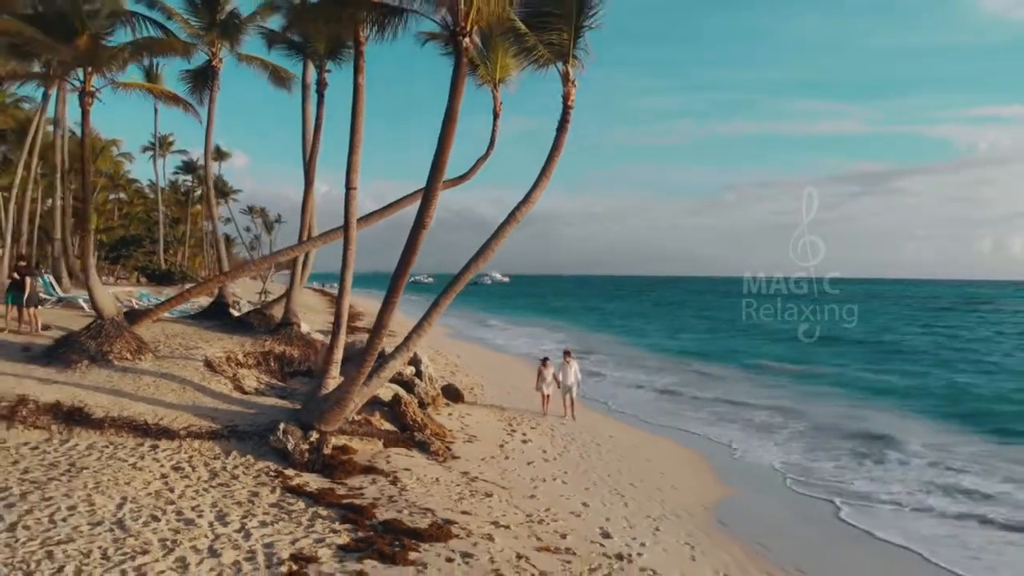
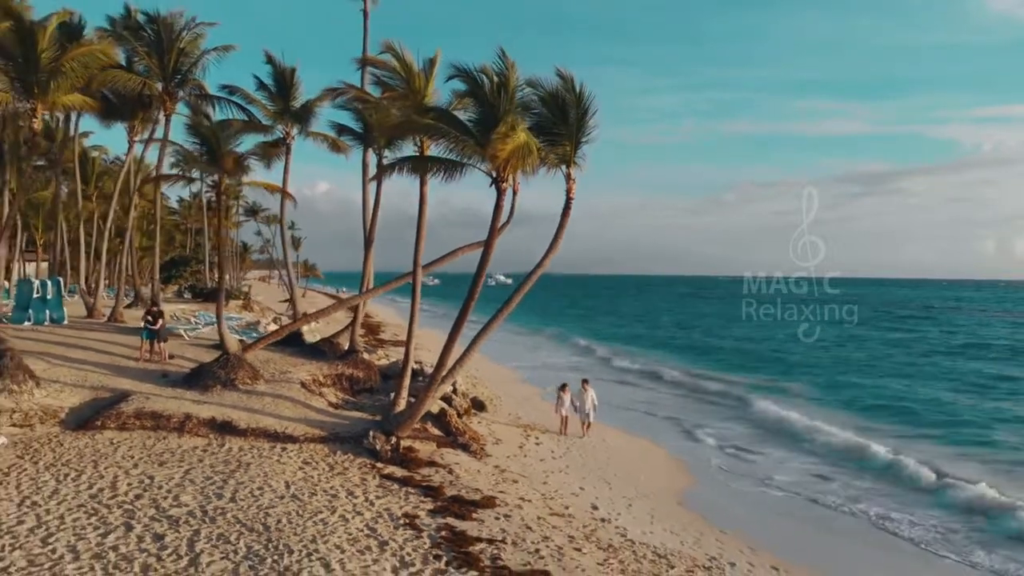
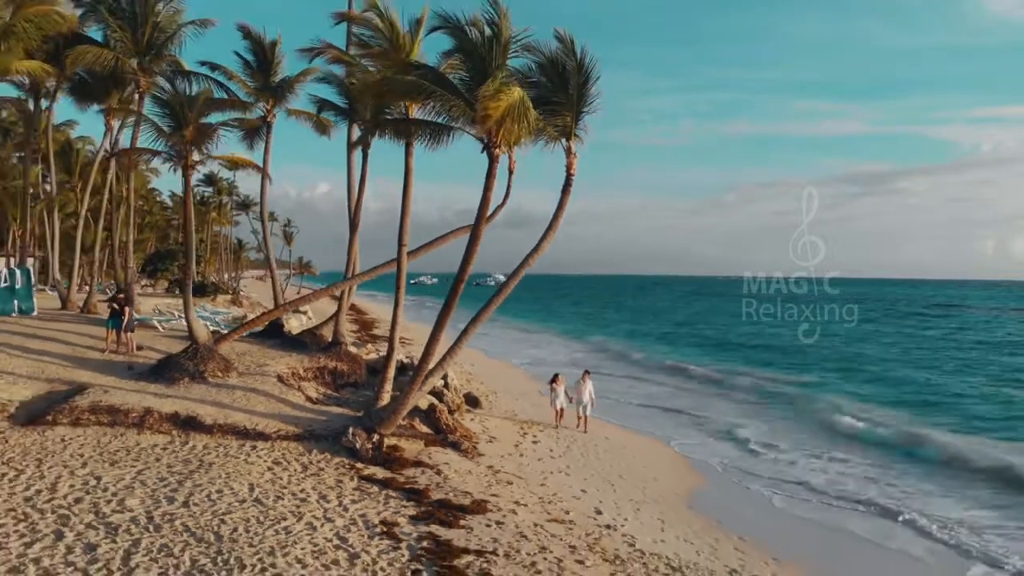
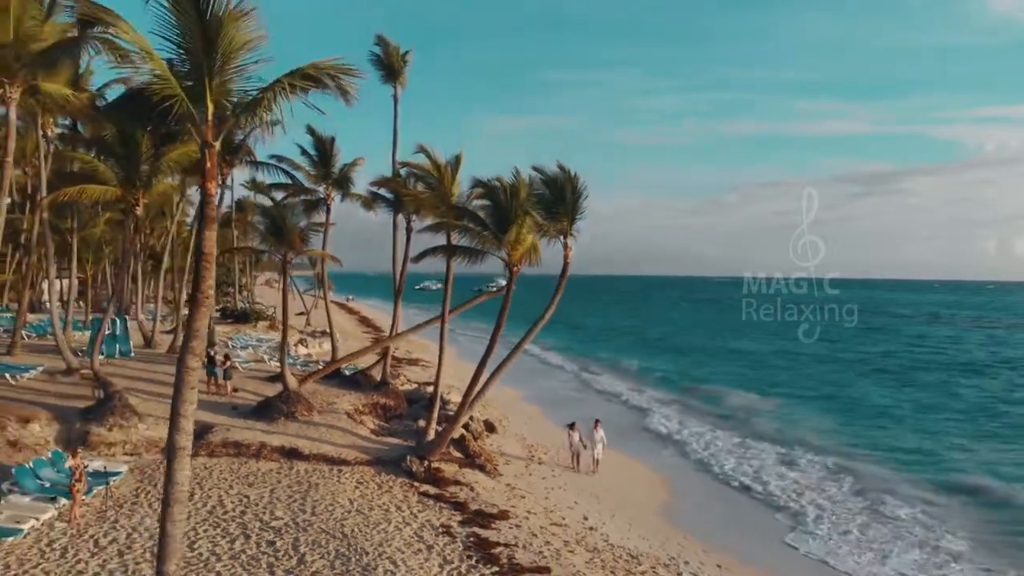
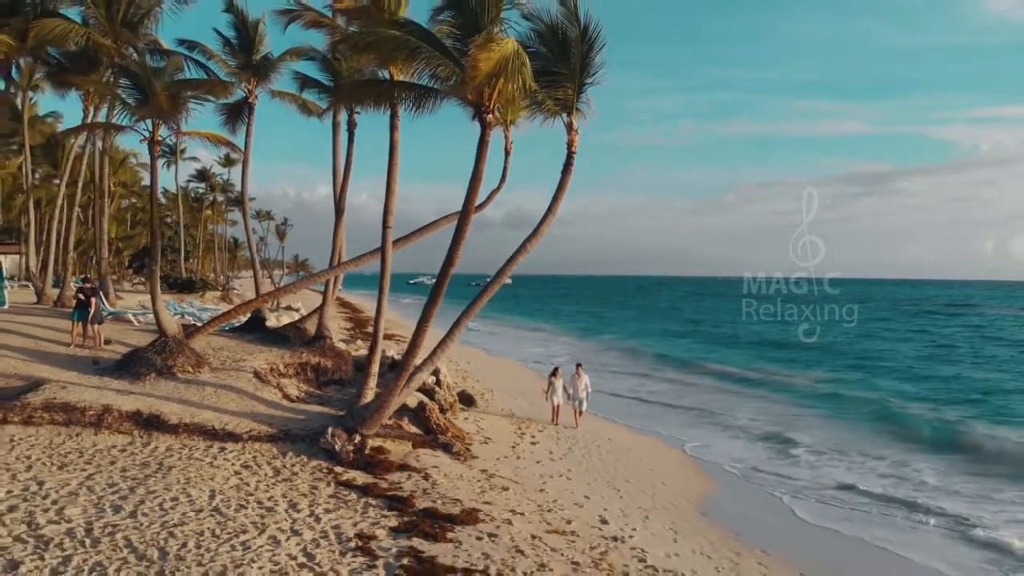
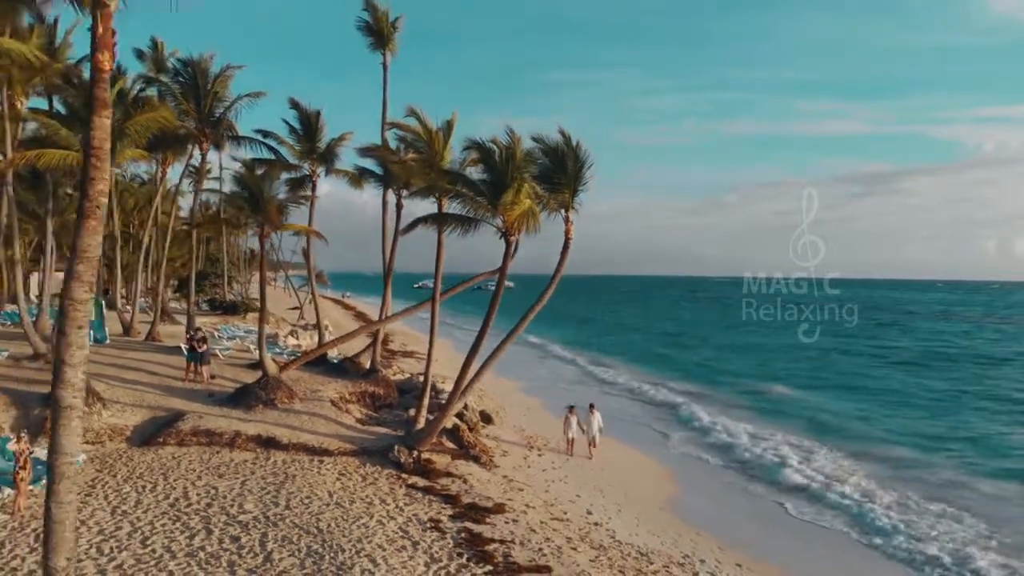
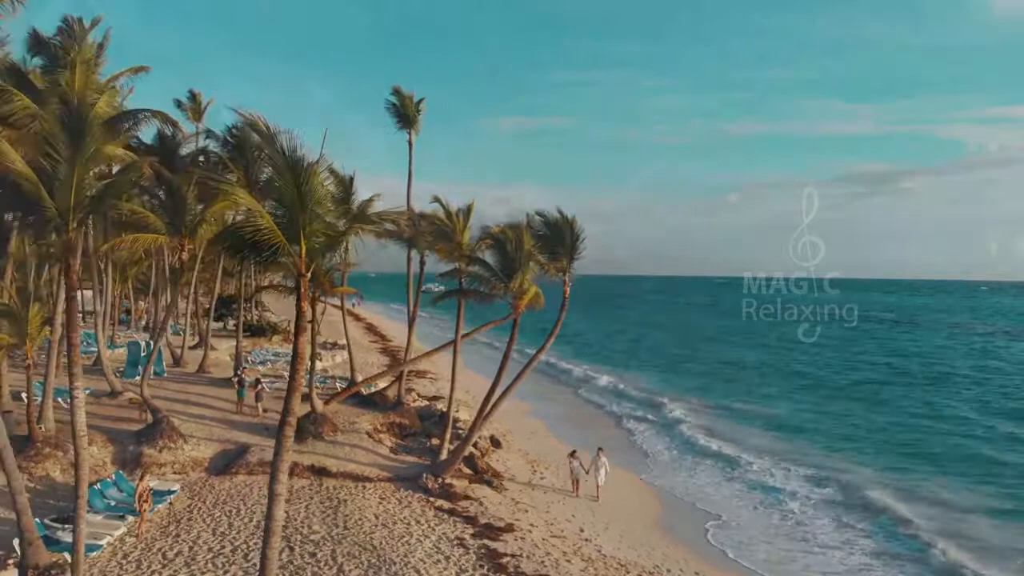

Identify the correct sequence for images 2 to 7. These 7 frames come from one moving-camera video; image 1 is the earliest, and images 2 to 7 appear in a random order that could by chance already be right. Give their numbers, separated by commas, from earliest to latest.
5, 3, 2, 6, 4, 7
